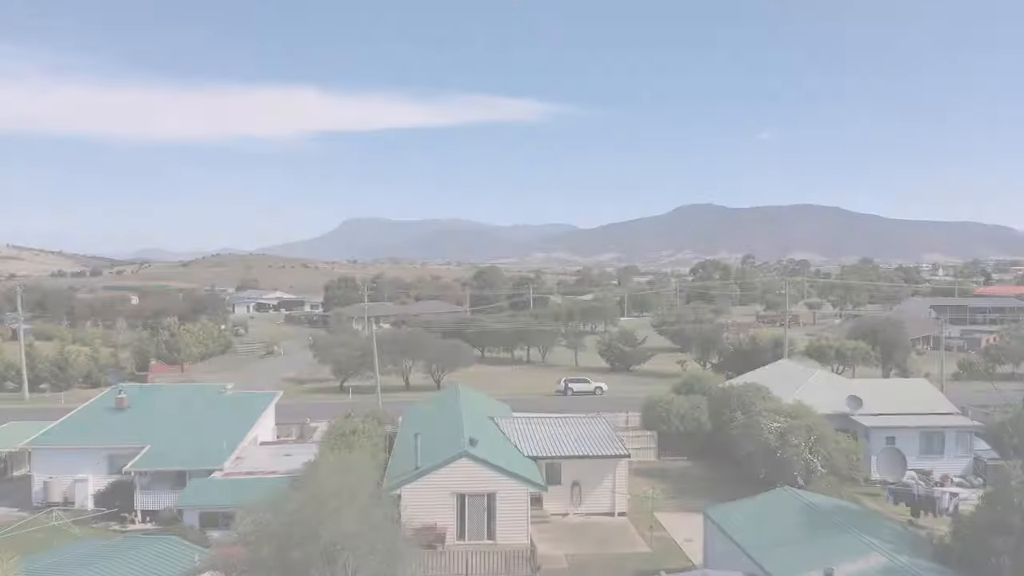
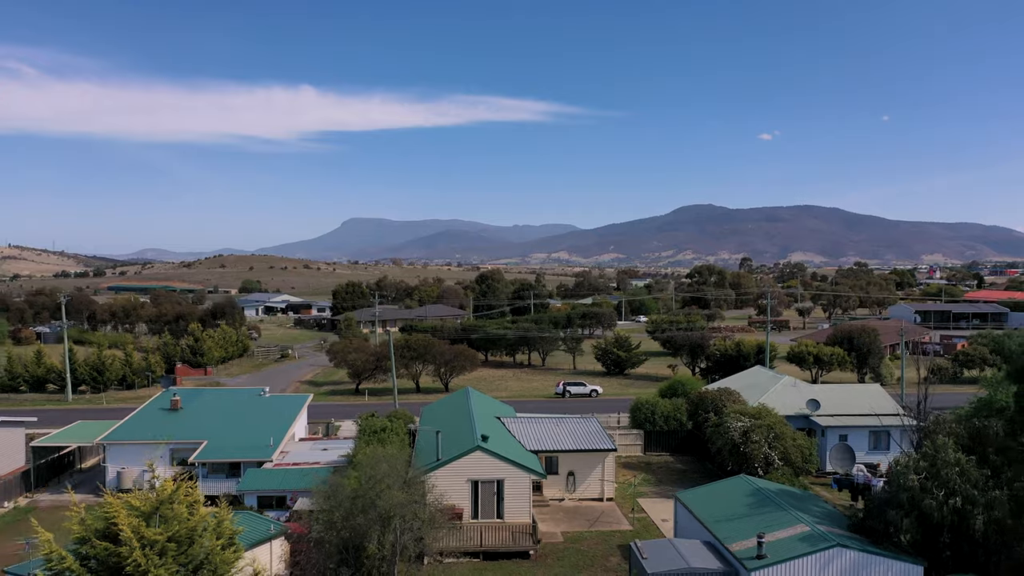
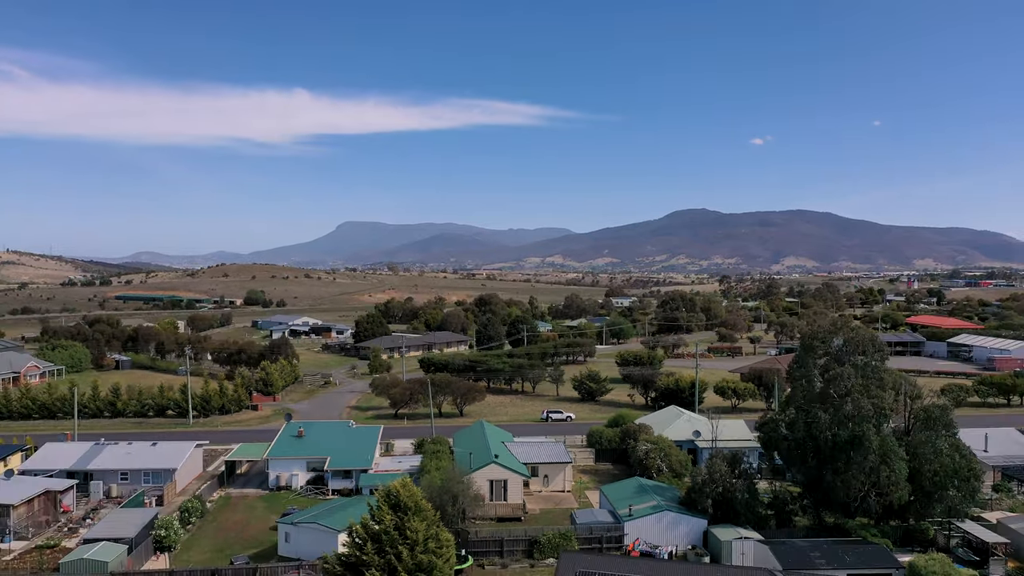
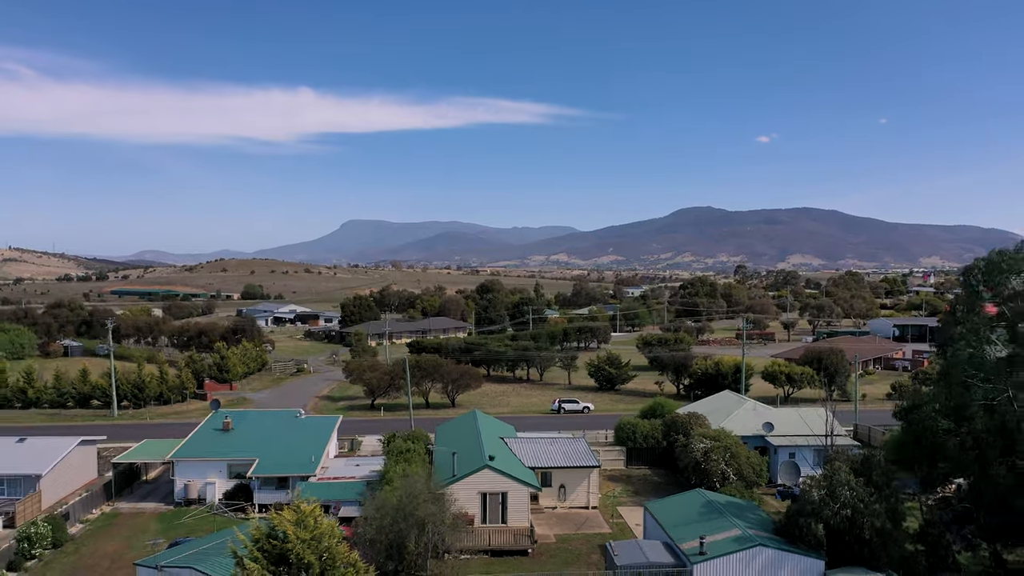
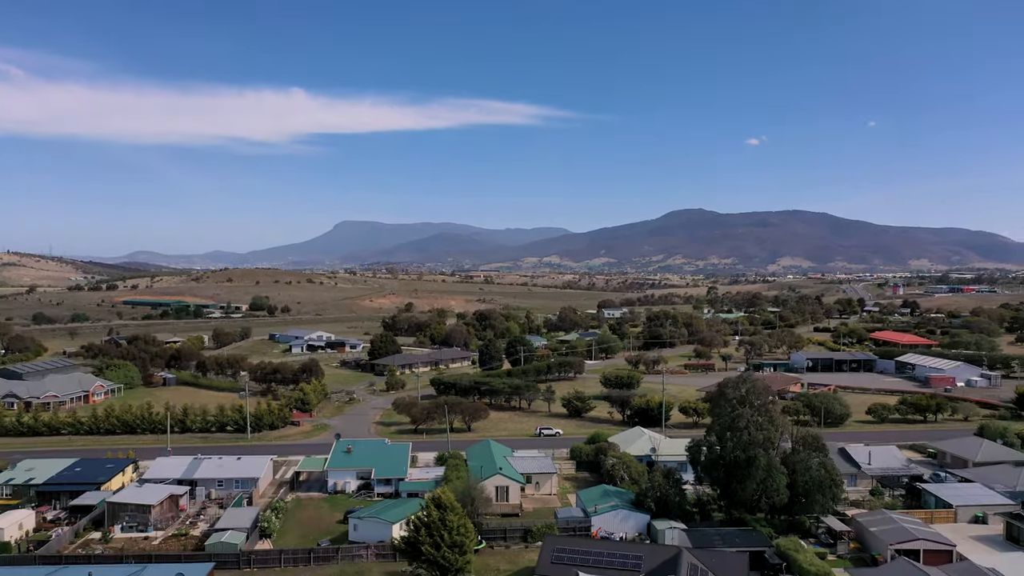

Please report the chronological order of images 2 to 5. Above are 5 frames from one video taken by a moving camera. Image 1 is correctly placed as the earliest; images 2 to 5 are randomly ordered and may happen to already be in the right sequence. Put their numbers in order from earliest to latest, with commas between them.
2, 4, 3, 5
